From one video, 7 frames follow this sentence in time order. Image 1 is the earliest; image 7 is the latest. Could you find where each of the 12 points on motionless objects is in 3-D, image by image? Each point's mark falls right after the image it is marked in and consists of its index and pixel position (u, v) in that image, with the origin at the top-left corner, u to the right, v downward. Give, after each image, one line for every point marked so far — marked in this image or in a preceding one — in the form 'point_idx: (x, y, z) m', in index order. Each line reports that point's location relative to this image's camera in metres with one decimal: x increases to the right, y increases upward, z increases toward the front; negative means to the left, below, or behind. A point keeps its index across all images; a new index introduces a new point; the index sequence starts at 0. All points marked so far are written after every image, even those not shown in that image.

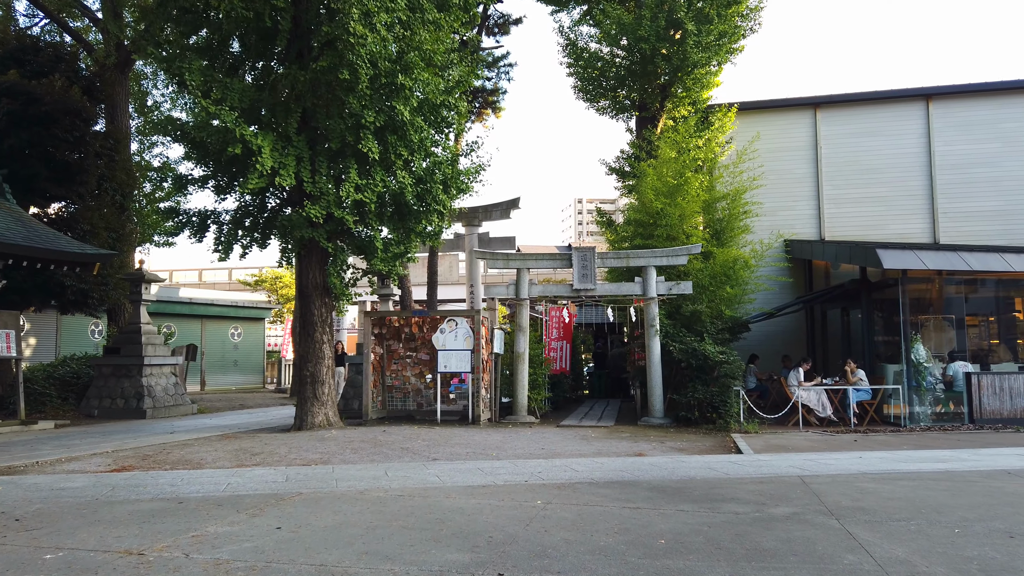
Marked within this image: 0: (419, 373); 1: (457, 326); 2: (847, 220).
0: (-1.8, -1.6, +14.6) m
1: (-1.0, -0.7, +13.9) m
2: (+8.3, +1.7, +19.2) m
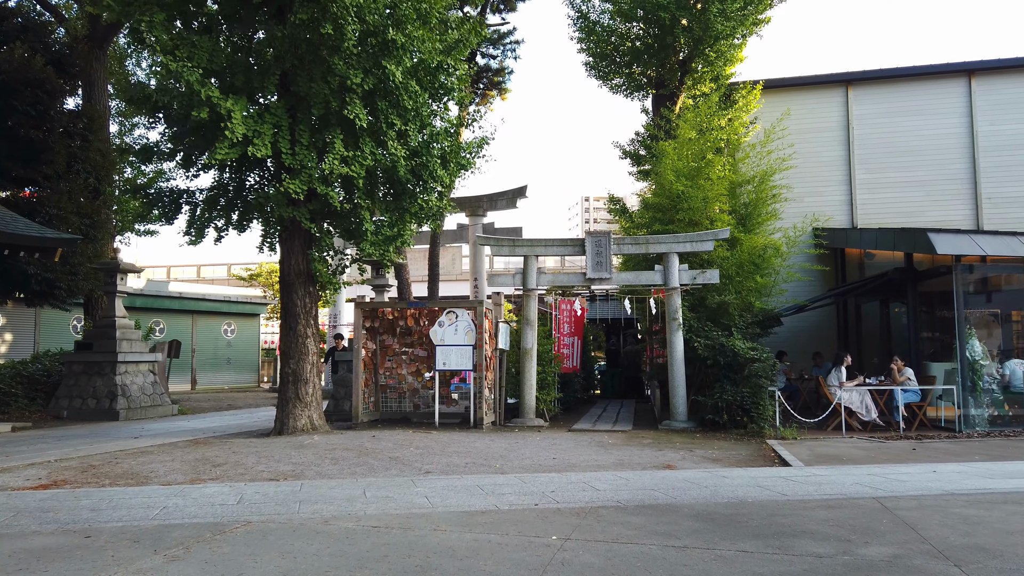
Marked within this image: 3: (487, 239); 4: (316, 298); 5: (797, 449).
0: (-1.6, -1.5, +13.2) m
1: (-0.9, -0.5, +12.4) m
2: (+8.5, +1.9, +17.7) m
3: (-0.5, +0.9, +13.7) m
4: (-3.0, -0.2, +12.0) m
5: (+3.7, -2.1, +9.9) m
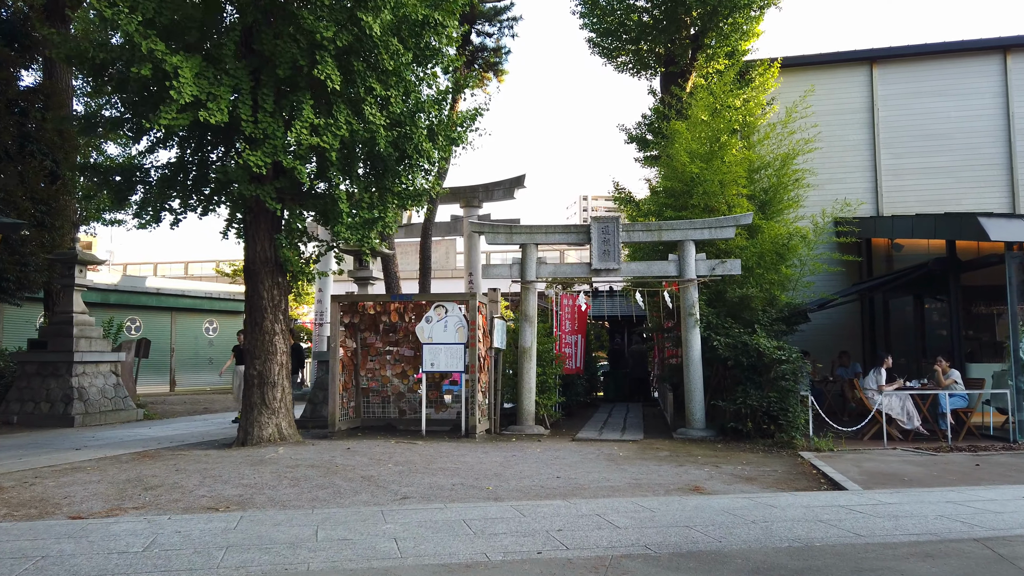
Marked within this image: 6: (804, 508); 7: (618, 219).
0: (-1.7, -1.3, +11.8) m
1: (-0.9, -0.4, +11.0) m
2: (+8.4, +2.0, +16.4) m
3: (-0.6, +1.0, +12.3) m
4: (-3.1, 0.0, +10.5) m
5: (+3.6, -2.0, +8.5) m
6: (+2.2, -1.6, +5.8) m
7: (+1.6, +1.1, +11.8) m
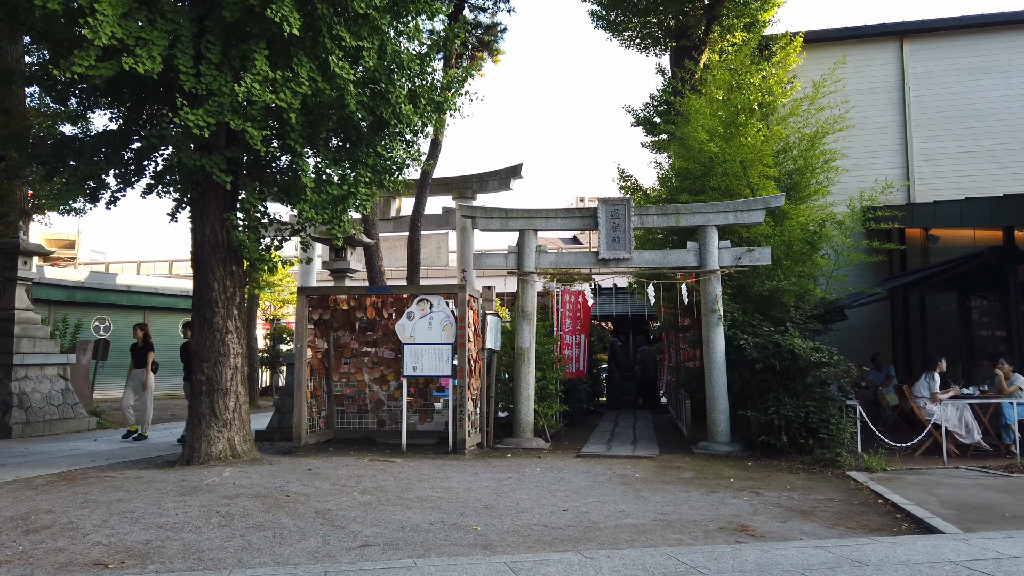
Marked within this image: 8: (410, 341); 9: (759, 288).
0: (-1.8, -1.2, +10.2) m
1: (-1.0, -0.3, +9.5) m
2: (+8.3, +2.1, +14.9) m
3: (-0.6, +1.1, +10.7) m
4: (-3.1, +0.1, +9.0) m
5: (+3.6, -1.9, +7.0) m
6: (+2.2, -1.5, +4.3) m
7: (+1.6, +1.2, +10.3) m
8: (-1.2, -0.6, +9.5) m
9: (+3.3, 0.0, +10.5) m
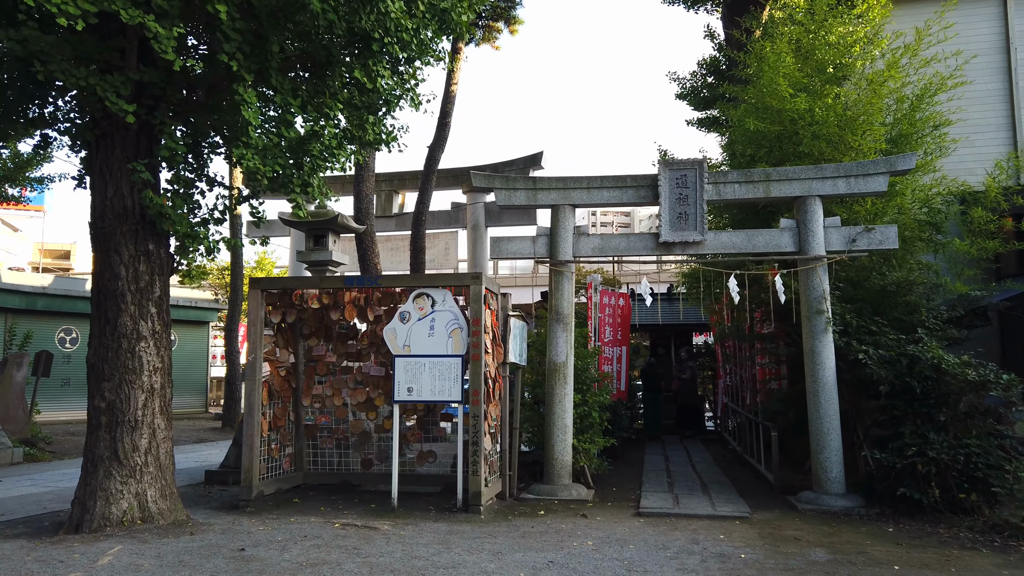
0: (-1.4, -1.1, +7.6) m
1: (-0.7, -0.2, +6.8) m
2: (+8.7, +2.0, +12.2) m
3: (-0.3, +1.2, +8.1) m
4: (-2.8, +0.2, +6.4) m
5: (+3.8, -1.7, +4.2) m
6: (+2.4, -1.3, +1.5) m
7: (+1.9, +1.2, +7.6) m
8: (-0.9, -0.6, +6.8) m
9: (+3.6, +0.1, +7.7) m
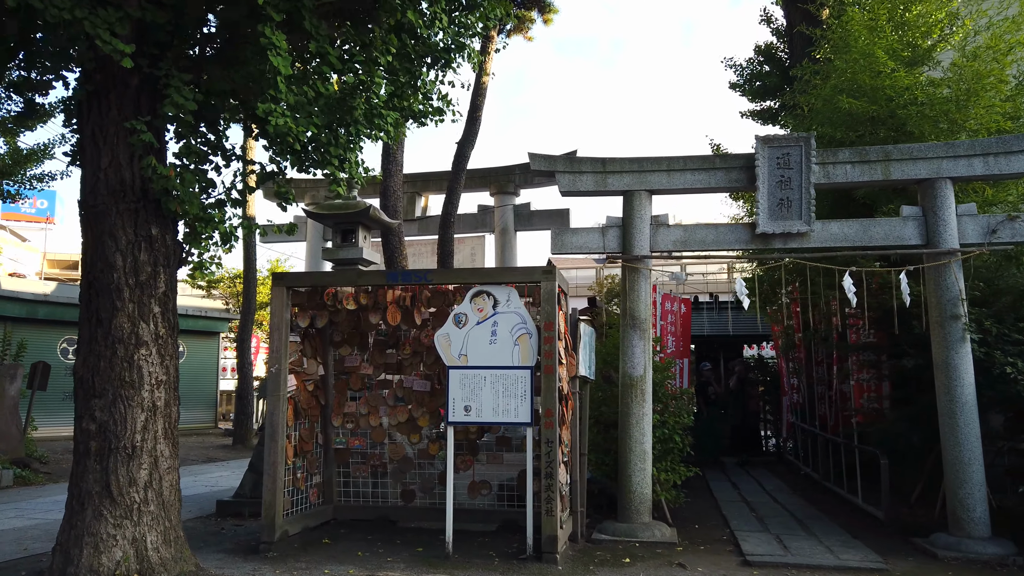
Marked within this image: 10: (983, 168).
0: (-0.9, -1.1, +6.4) m
1: (-0.1, -0.2, +5.6) m
2: (+9.3, +1.9, +10.9) m
3: (+0.3, +1.2, +6.9) m
4: (-2.3, +0.2, +5.2) m
5: (+4.4, -1.7, +3.0) m
6: (+2.9, -1.2, +0.3) m
7: (+2.5, +1.2, +6.4) m
8: (-0.4, -0.5, +5.6) m
9: (+4.2, +0.1, +6.5) m
10: (+3.8, +1.0, +6.3) m
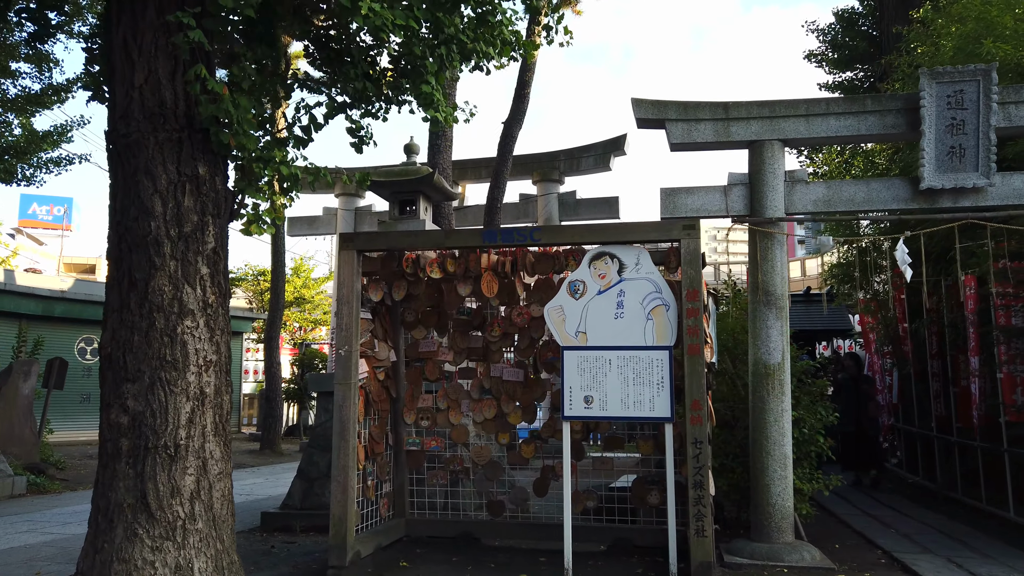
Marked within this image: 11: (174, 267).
0: (-0.1, -0.9, +5.2) m
1: (+0.6, +0.1, +4.5) m
2: (+10.2, +2.1, +9.6) m
3: (+1.0, +1.4, +5.8) m
4: (-1.5, +0.4, +4.1) m
5: (+5.1, -1.4, +1.8) m
6: (+3.6, -0.9, -0.9) m
7: (+3.2, +1.4, +5.3) m
8: (+0.4, -0.3, +4.5) m
9: (+5.0, +0.3, +5.3) m
10: (+4.6, +1.2, +5.1) m
11: (-1.6, +0.1, +3.8) m
